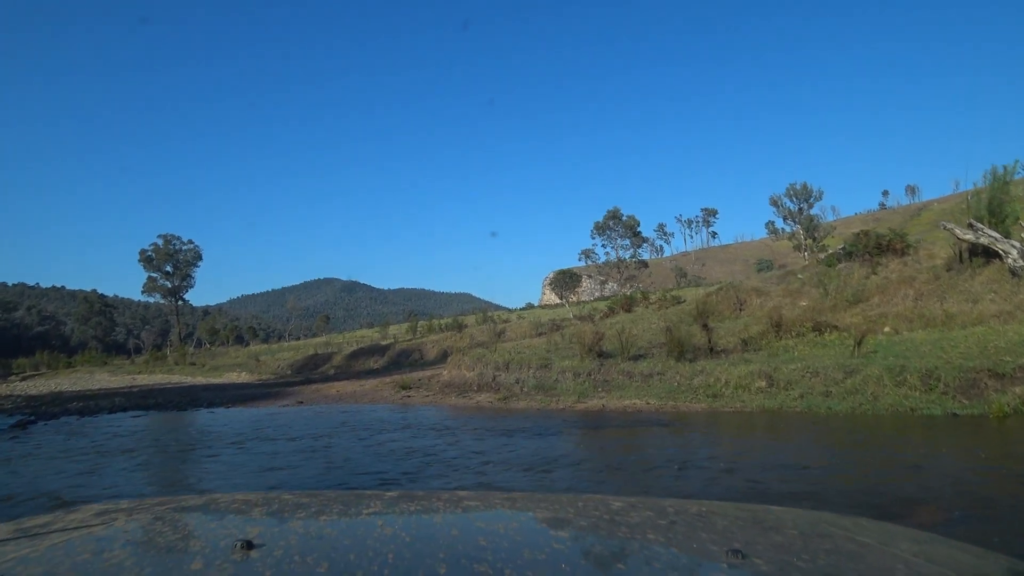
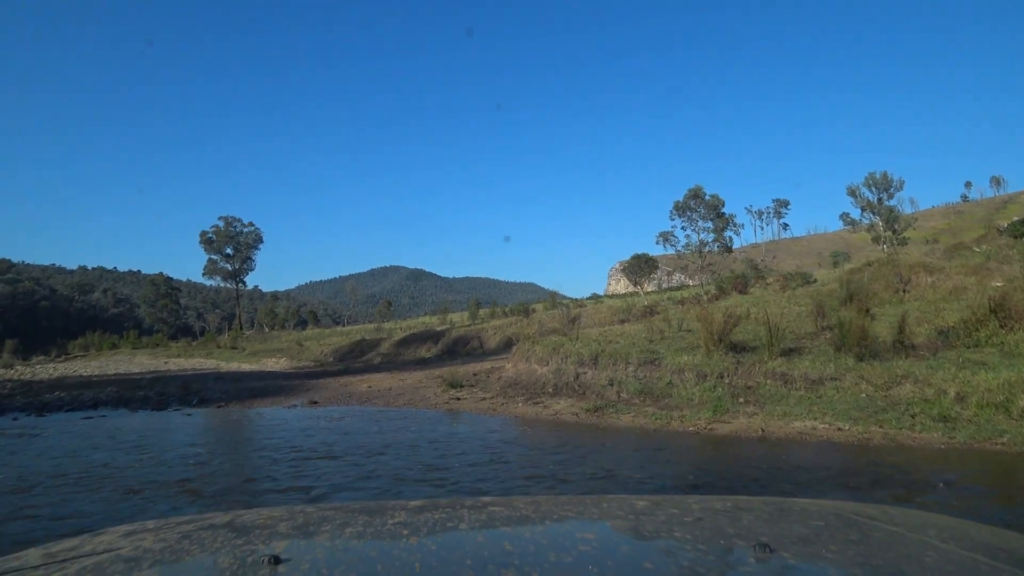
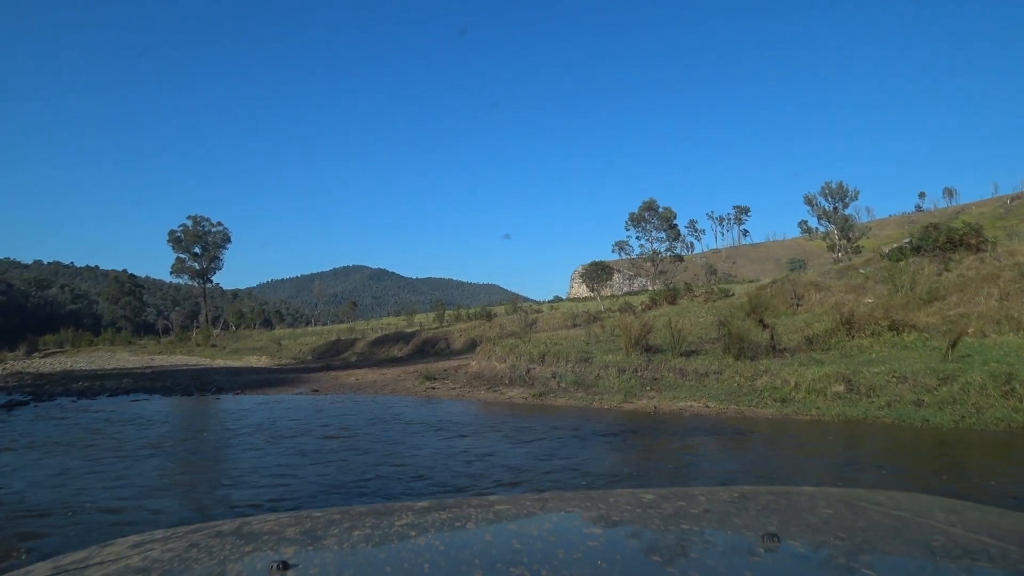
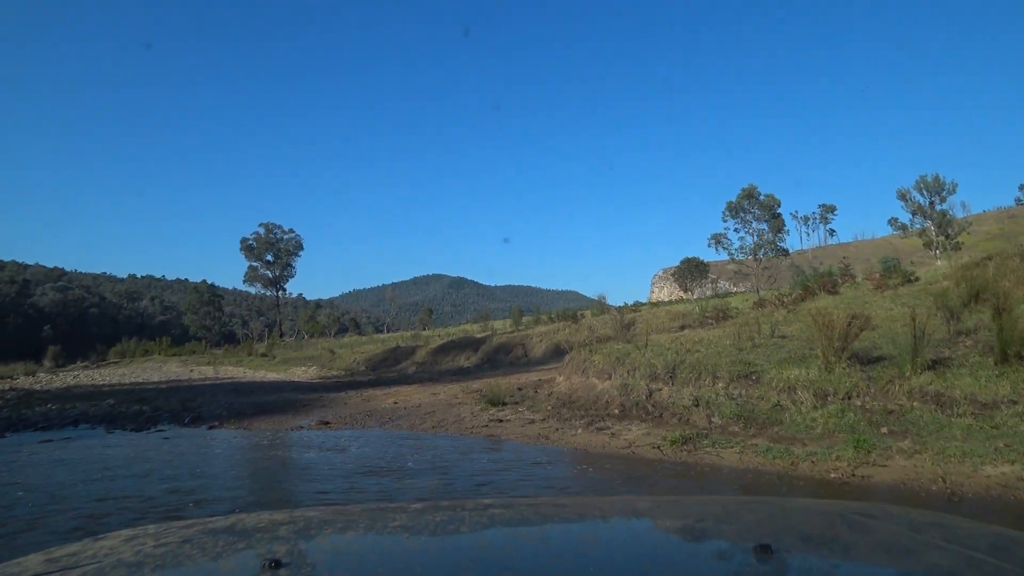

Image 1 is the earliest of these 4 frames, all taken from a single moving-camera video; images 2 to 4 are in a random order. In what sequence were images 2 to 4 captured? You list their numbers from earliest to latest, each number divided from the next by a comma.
3, 2, 4
